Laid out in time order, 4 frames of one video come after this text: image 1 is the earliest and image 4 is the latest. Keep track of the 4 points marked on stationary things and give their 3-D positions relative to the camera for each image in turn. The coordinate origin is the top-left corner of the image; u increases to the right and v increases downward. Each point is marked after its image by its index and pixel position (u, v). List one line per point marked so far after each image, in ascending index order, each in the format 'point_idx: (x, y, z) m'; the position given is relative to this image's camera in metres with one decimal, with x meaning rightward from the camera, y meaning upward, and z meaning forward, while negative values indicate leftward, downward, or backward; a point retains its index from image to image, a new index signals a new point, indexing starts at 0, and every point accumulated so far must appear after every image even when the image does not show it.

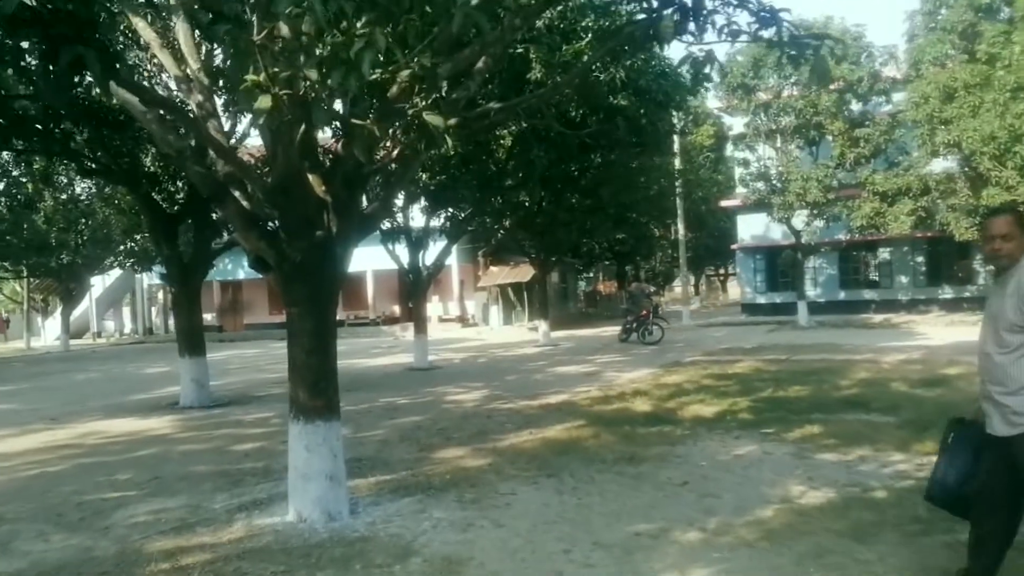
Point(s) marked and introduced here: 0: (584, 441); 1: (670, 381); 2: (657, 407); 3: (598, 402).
0: (+0.8, -1.7, +9.3) m
1: (+2.7, -1.6, +14.4) m
2: (+2.0, -1.6, +11.3) m
3: (+1.3, -1.7, +12.3) m
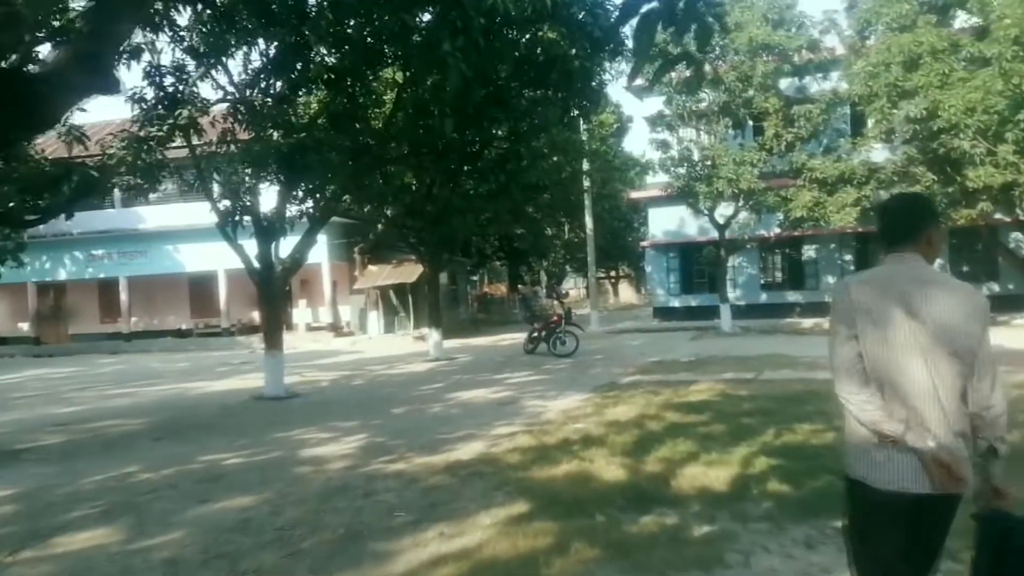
0: (+0.2, -1.7, +5.1) m
1: (+1.3, -1.6, +10.4) m
2: (+1.0, -1.6, +7.2) m
3: (+0.2, -1.6, +8.1) m
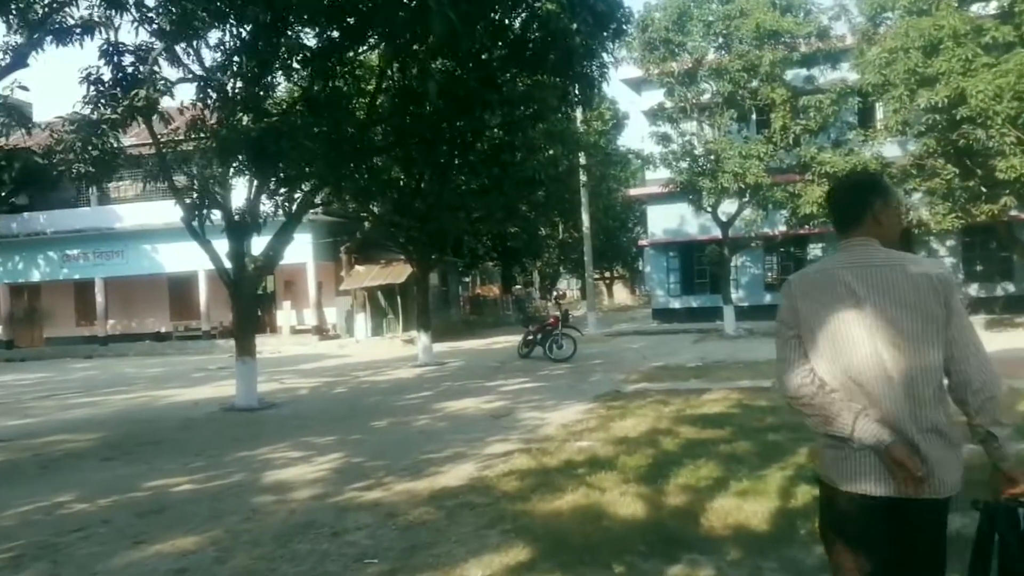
0: (+0.2, -1.7, +3.9) m
1: (+1.3, -1.6, +9.3) m
2: (+1.0, -1.6, +6.1) m
3: (+0.2, -1.6, +6.9) m
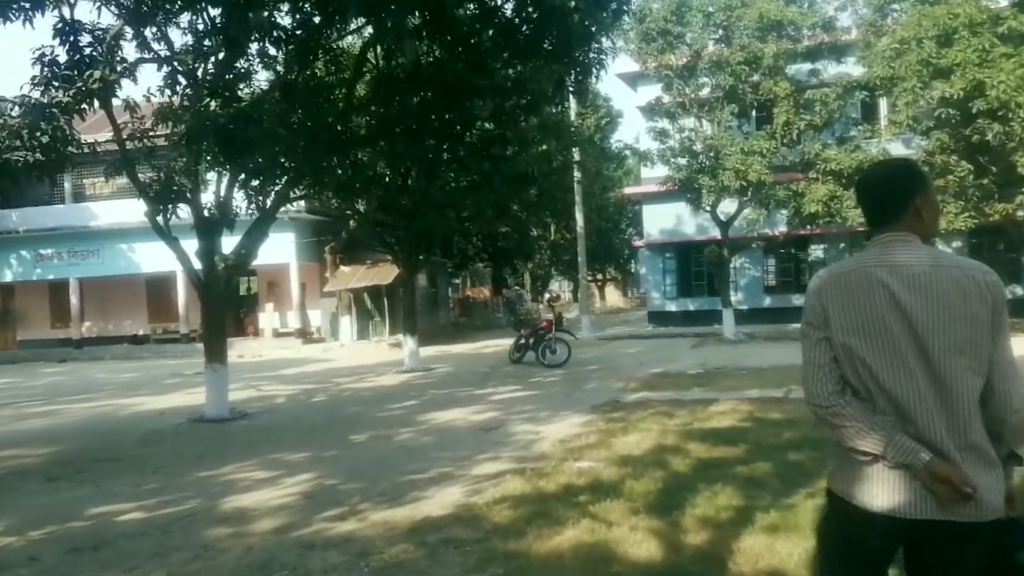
0: (+0.2, -1.7, +3.0) m
1: (+1.2, -1.6, +8.4) m
2: (+1.0, -1.6, +5.2) m
3: (+0.1, -1.6, +6.0) m
